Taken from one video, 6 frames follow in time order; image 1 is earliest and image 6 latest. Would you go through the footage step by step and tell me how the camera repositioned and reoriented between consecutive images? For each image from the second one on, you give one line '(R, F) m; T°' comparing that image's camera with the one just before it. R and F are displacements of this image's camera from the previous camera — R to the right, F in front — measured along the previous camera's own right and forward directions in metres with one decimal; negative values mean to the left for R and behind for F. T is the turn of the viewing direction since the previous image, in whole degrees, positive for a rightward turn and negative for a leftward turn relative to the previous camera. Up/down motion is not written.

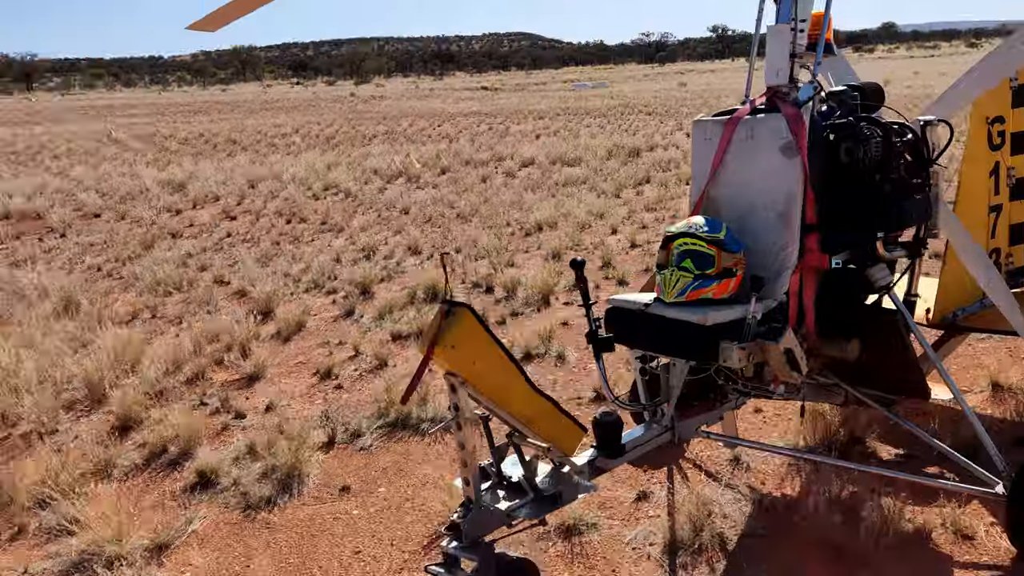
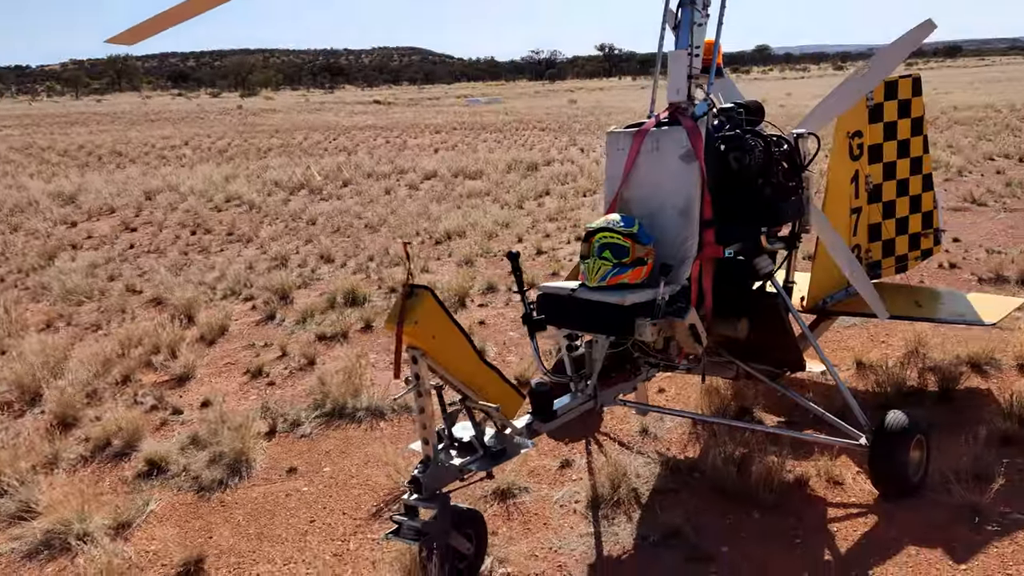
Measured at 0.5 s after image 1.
(-0.2, -0.4) m; +7°
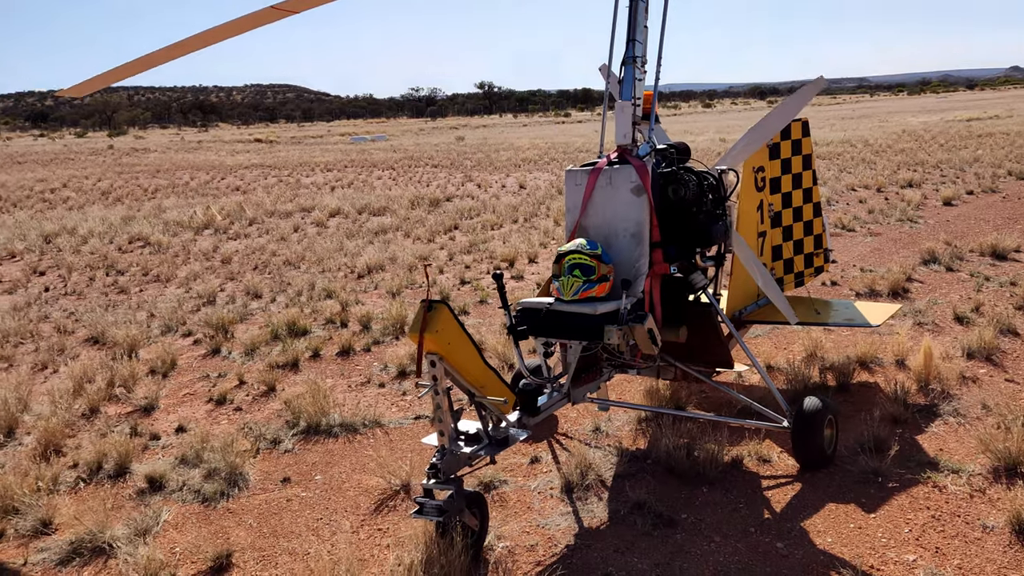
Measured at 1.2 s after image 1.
(-0.4, -0.5) m; +7°
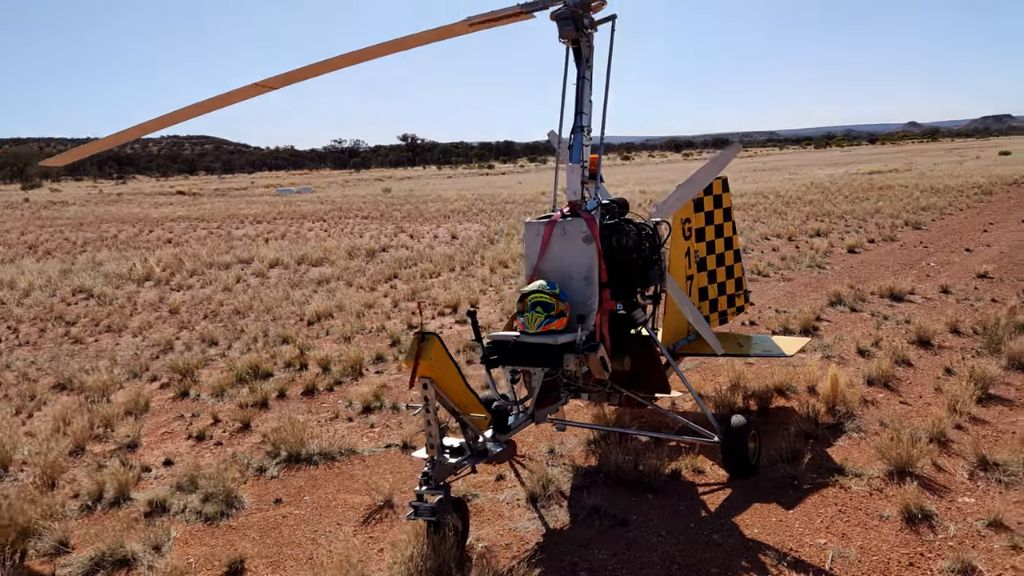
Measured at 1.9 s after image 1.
(-0.2, -0.6) m; +5°
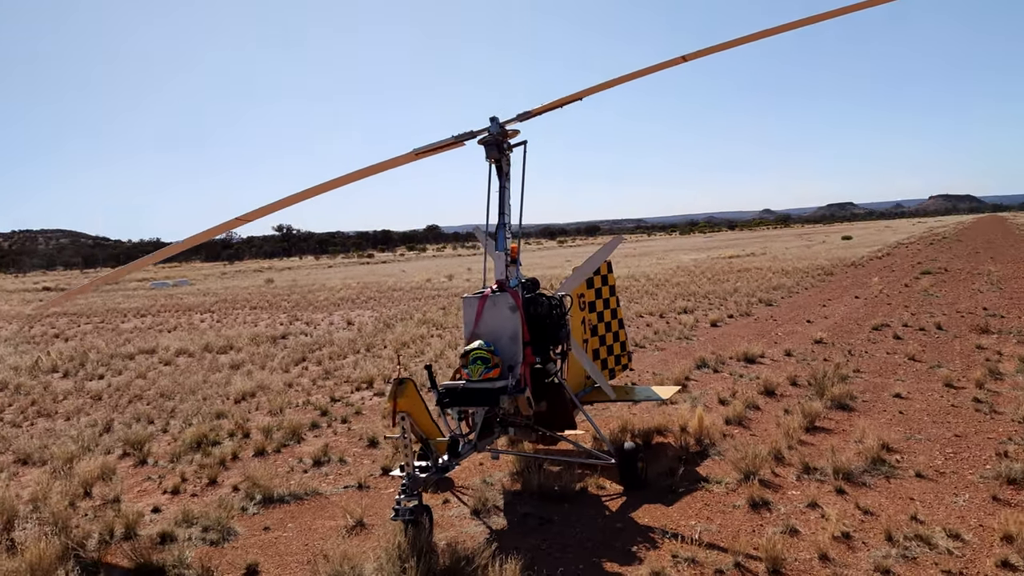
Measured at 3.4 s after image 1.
(-0.4, -1.3) m; +8°
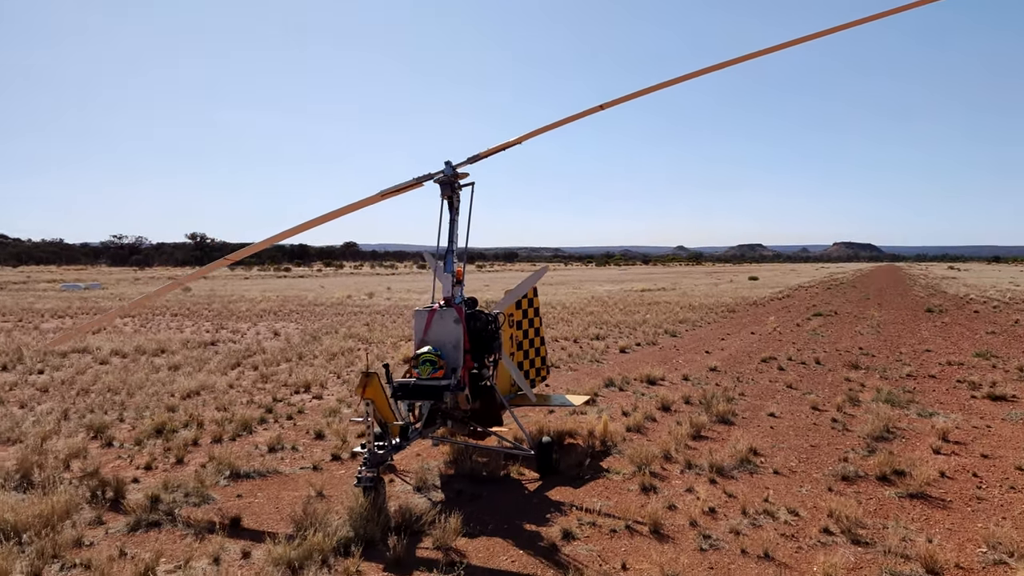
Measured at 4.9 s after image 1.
(-0.2, -1.2) m; +5°
